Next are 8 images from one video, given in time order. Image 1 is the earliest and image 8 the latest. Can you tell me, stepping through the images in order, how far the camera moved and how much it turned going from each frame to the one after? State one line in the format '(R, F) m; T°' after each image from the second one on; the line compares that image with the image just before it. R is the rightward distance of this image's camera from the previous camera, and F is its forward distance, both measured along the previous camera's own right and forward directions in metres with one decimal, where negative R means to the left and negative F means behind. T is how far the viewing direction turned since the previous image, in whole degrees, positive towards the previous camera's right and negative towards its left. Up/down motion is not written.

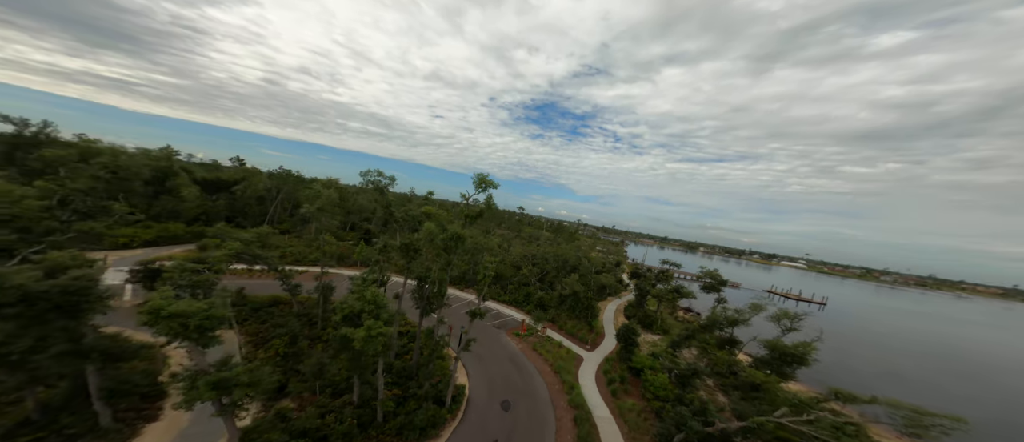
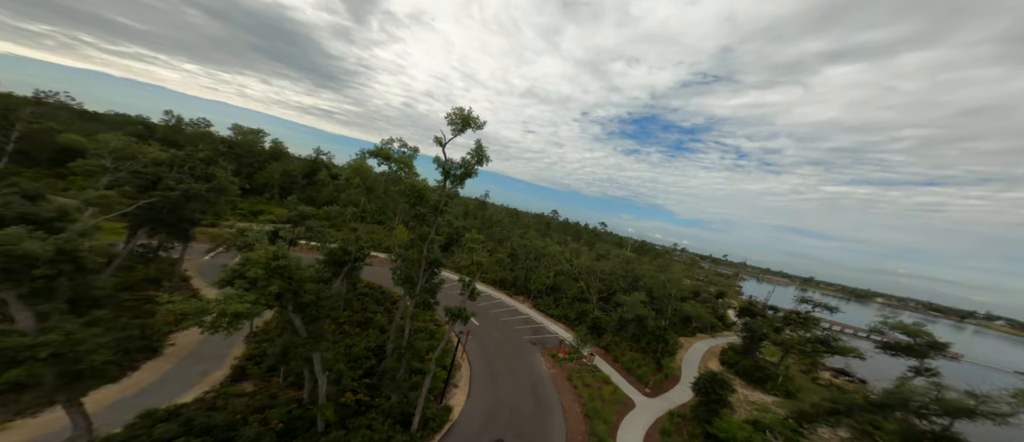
(+2.9, +5.7) m; -15°
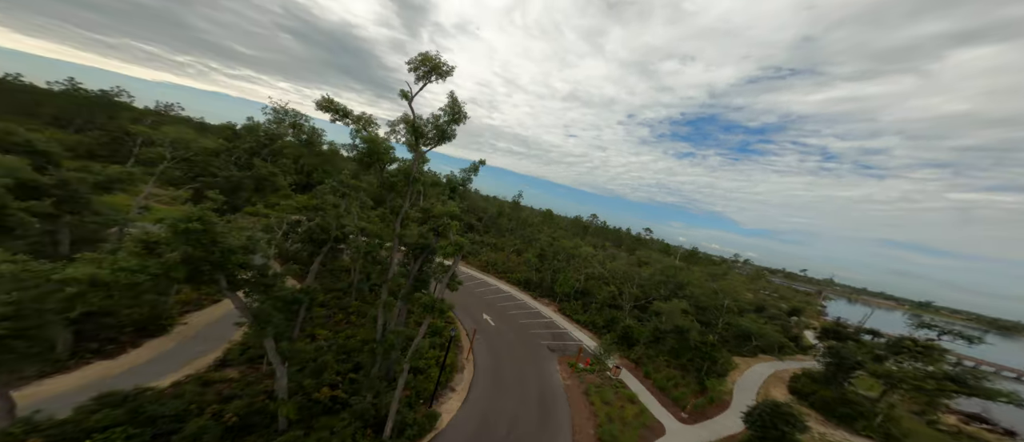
(+1.6, +2.3) m; -7°
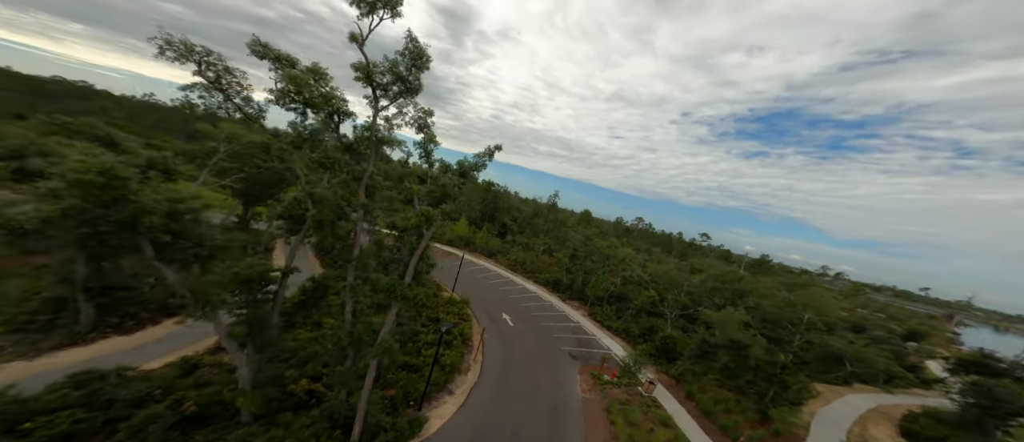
(+1.5, +2.1) m; -8°
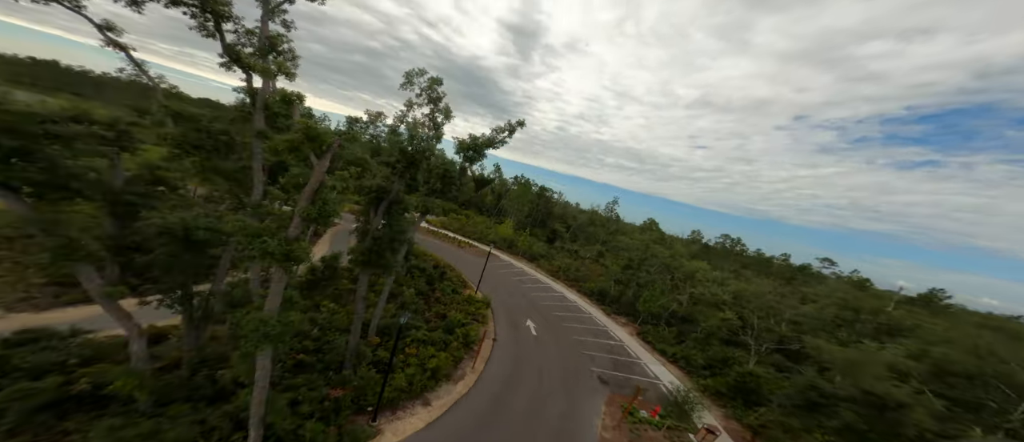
(+2.2, +3.3) m; -11°
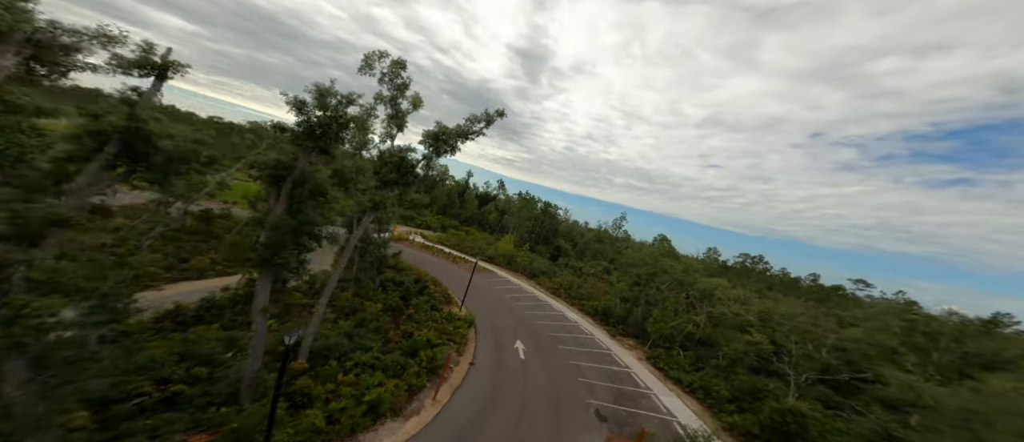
(+1.4, +2.6) m; -2°
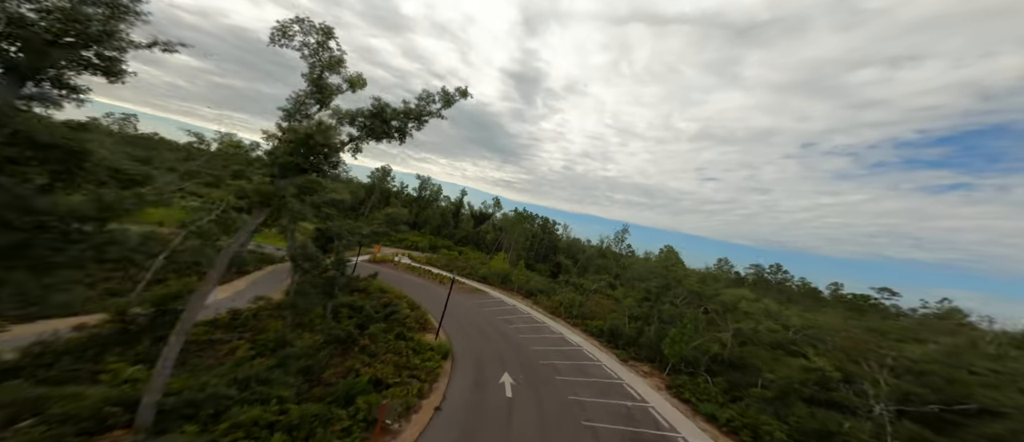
(+1.0, +3.2) m; 0°
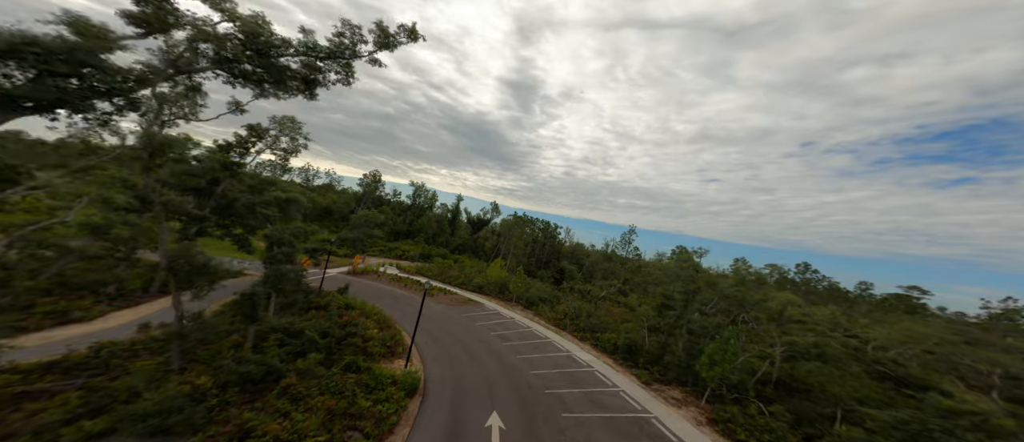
(+0.6, +3.7) m; 0°
